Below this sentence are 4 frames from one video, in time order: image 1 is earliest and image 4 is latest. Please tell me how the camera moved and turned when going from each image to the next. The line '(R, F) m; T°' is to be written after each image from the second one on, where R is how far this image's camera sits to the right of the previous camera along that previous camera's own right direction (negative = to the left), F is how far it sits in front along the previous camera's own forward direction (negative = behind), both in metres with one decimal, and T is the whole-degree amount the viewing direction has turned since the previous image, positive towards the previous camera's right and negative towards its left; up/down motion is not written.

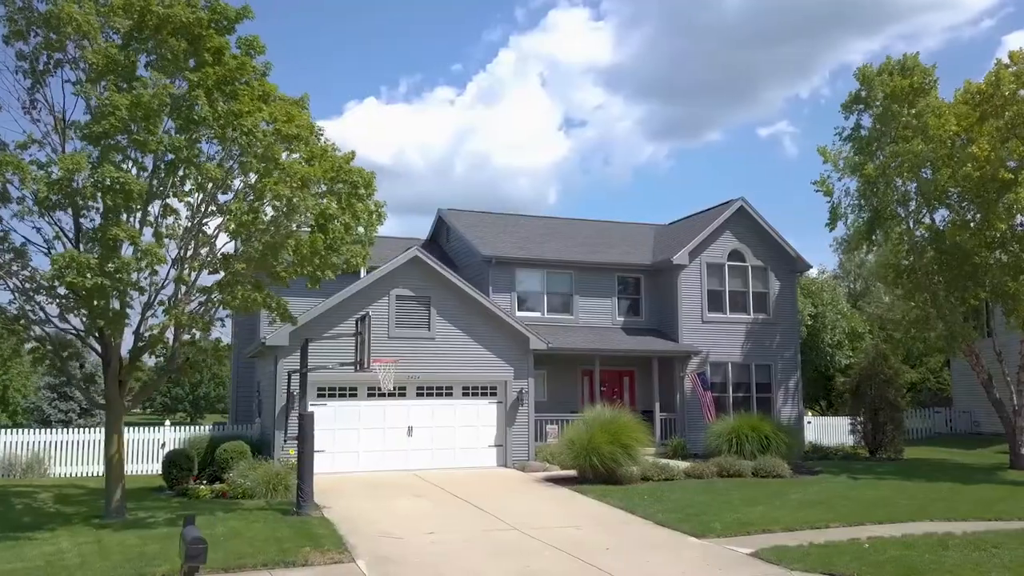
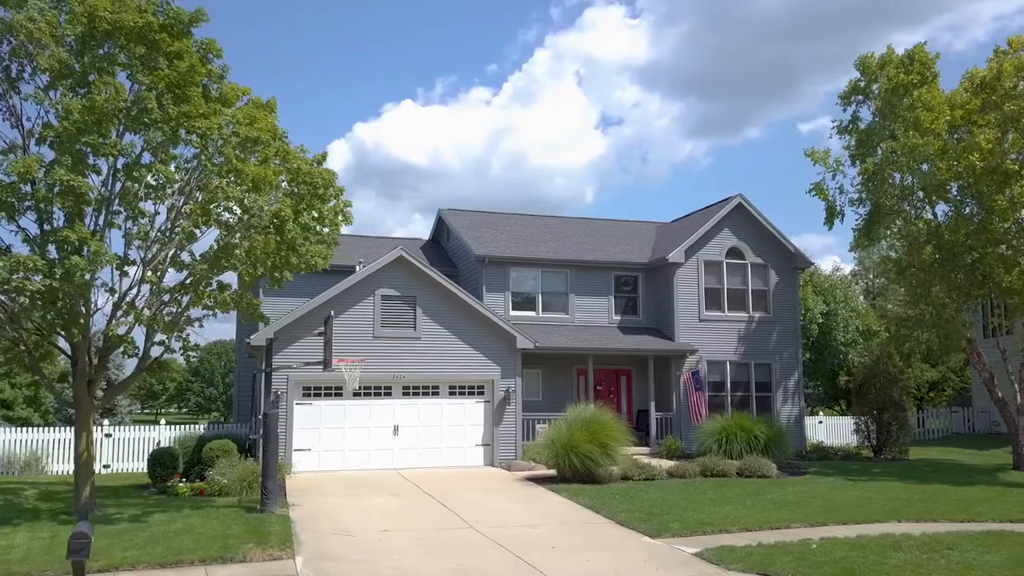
(+1.6, 0.0) m; -3°
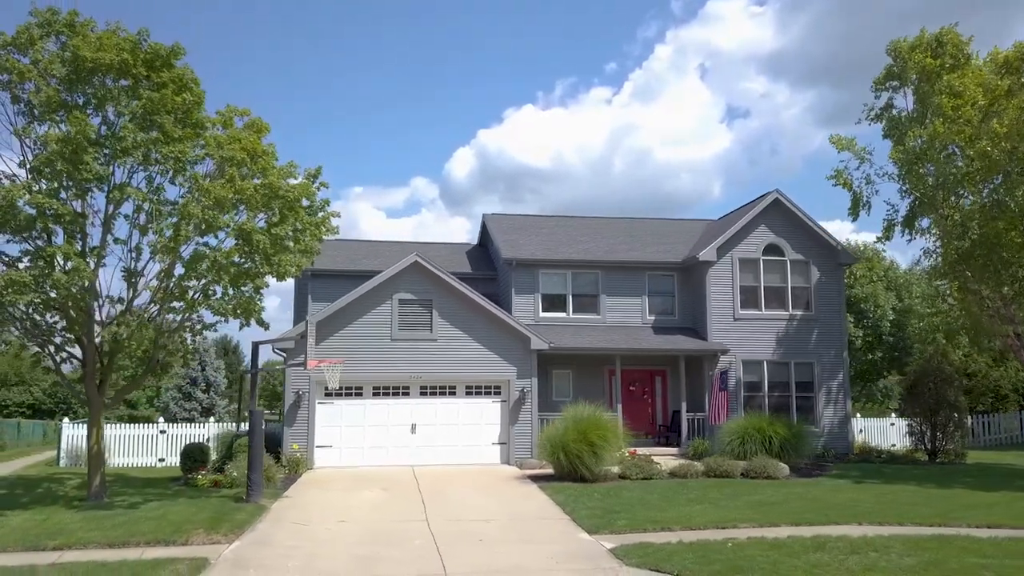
(+3.7, -0.3) m; -9°
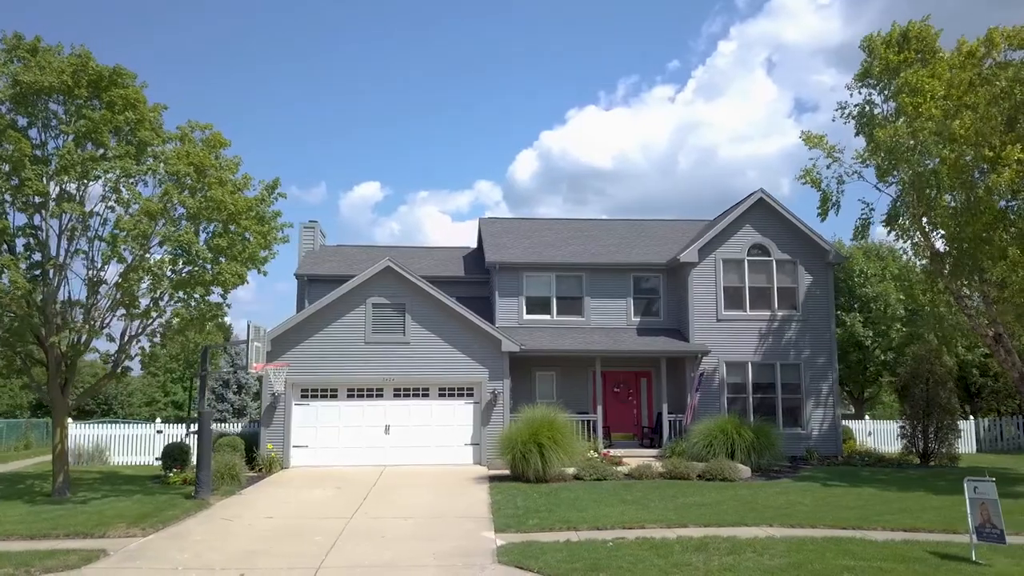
(+3.1, -0.3) m; -4°
